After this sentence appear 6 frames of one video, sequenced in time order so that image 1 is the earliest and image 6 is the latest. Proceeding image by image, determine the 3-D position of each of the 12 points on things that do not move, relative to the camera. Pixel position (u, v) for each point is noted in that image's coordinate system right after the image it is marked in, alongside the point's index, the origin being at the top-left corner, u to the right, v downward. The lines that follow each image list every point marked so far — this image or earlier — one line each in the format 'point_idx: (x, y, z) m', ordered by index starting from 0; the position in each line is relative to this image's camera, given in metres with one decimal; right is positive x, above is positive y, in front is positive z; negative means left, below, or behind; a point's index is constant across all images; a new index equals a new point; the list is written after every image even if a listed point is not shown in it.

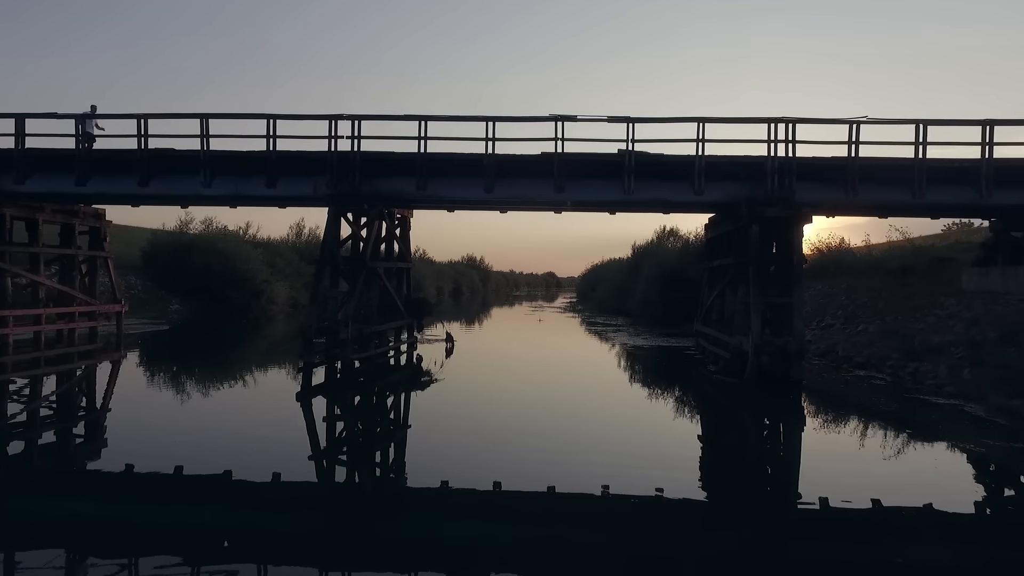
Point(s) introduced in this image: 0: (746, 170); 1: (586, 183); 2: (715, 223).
0: (+5.3, +2.7, +14.3) m
1: (+1.7, +2.5, +14.8) m
2: (+5.4, +1.7, +16.5) m
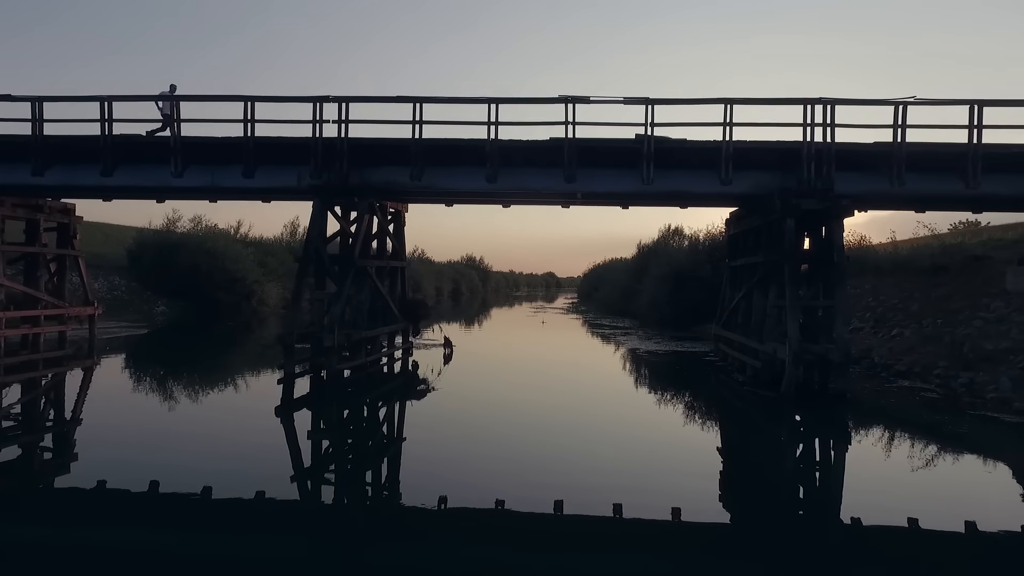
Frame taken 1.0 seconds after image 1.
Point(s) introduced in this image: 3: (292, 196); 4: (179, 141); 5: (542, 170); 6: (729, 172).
0: (+5.4, +2.6, +12.8) m
1: (+1.8, +2.4, +13.4) m
2: (+5.5, +1.7, +15.0) m
3: (-4.9, +2.0, +14.0) m
4: (-6.9, +3.0, +13.1) m
5: (+0.6, +2.5, +13.4) m
6: (+4.4, +2.3, +12.7) m
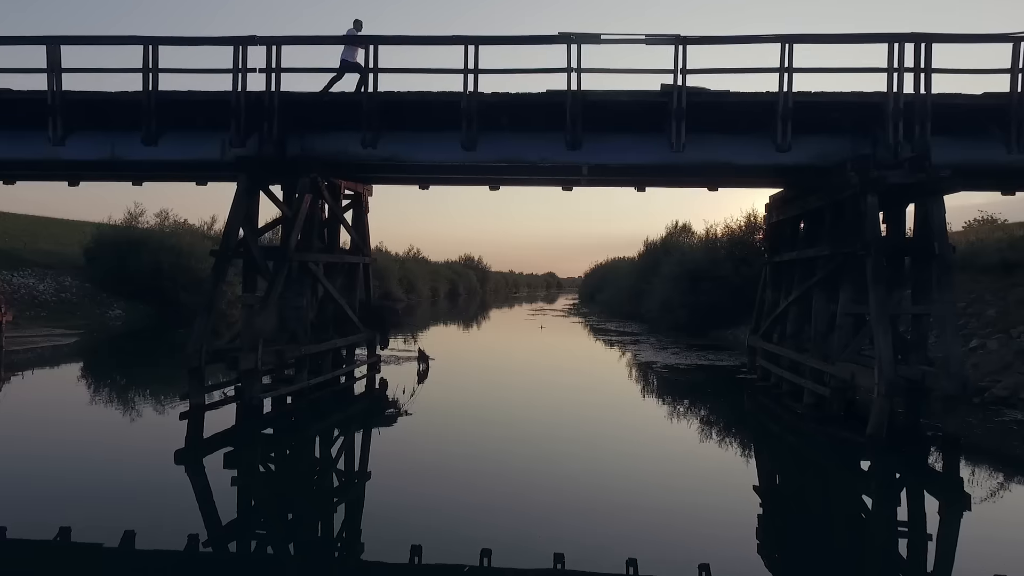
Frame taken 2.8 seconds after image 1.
0: (+5.1, +2.6, +9.7) m
1: (+1.6, +2.4, +10.2) m
2: (+5.2, +1.7, +11.8) m
3: (-5.1, +2.0, +10.8) m
4: (-7.2, +3.0, +9.9) m
5: (+0.4, +2.5, +10.2) m
6: (+4.1, +2.3, +9.5) m
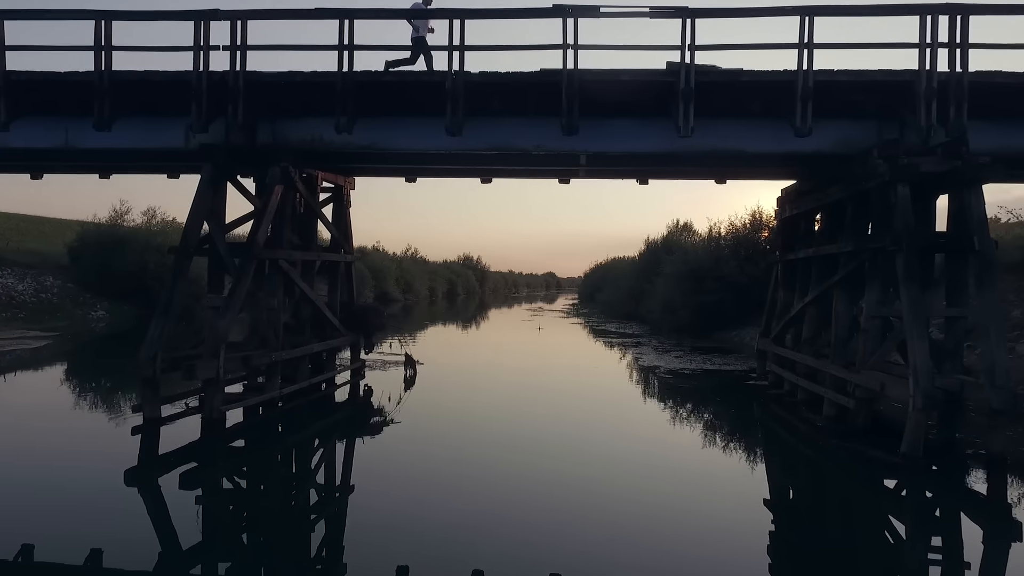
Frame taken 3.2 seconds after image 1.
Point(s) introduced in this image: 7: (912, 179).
0: (+5.0, +2.6, +8.7) m
1: (+1.4, +2.4, +9.3) m
2: (+5.1, +1.7, +10.9) m
3: (-5.2, +2.0, +9.9) m
4: (-7.3, +3.0, +9.0) m
5: (+0.2, +2.5, +9.3) m
6: (+4.0, +2.3, +8.6) m
7: (+5.2, +1.4, +8.2) m
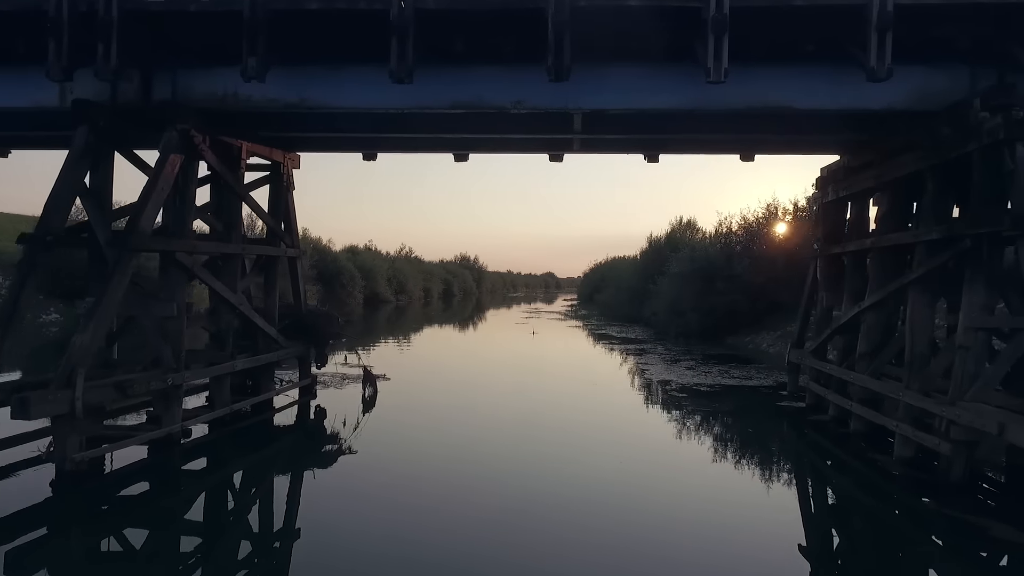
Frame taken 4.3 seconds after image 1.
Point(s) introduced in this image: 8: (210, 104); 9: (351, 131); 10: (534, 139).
0: (+4.7, +2.6, +6.4) m
1: (+1.1, +2.4, +7.0) m
2: (+4.8, +1.7, +8.6) m
3: (-5.6, +2.0, +7.6) m
4: (-7.6, +3.0, +6.7) m
5: (-0.1, +2.5, +7.0) m
6: (+3.7, +2.3, +6.3) m
7: (+4.9, +1.4, +5.9) m
8: (-3.5, +2.1, +7.3) m
9: (-2.1, +2.0, +8.2) m
10: (+0.3, +2.1, +8.7) m
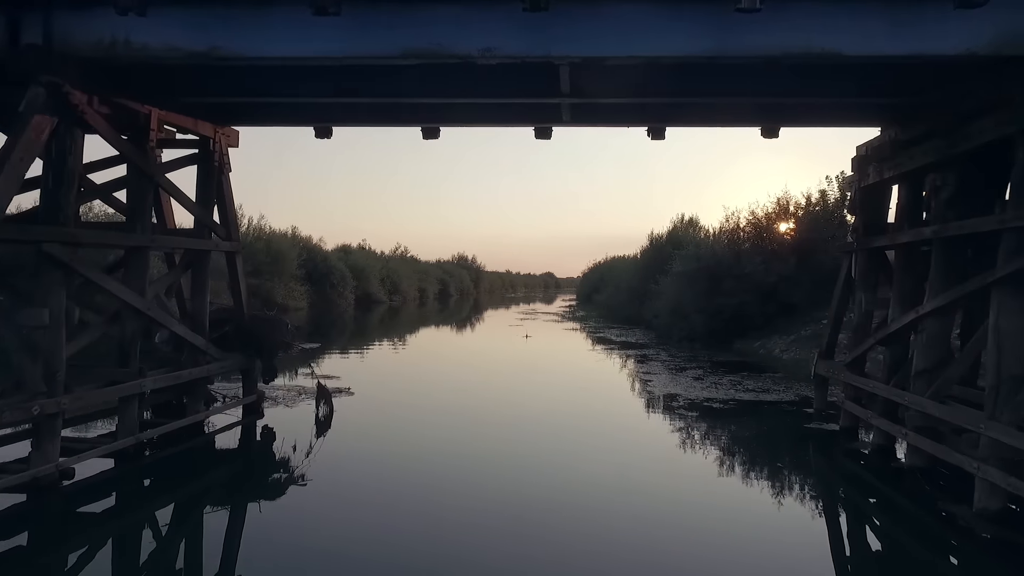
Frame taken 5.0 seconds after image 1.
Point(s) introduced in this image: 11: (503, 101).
0: (+4.4, +2.6, +4.8) m
1: (+0.8, +2.4, +5.3) m
2: (+4.5, +1.6, +7.0) m
3: (-5.9, +2.0, +6.0) m
4: (-7.9, +3.0, +5.1) m
5: (-0.4, +2.5, +5.4) m
6: (+3.4, +2.3, +4.7) m
7: (+4.6, +1.4, +4.3) m
8: (-3.8, +2.1, +5.6) m
9: (-2.4, +2.0, +6.5) m
10: (0.0, +2.1, +7.1) m
11: (-0.1, +2.0, +6.7) m
